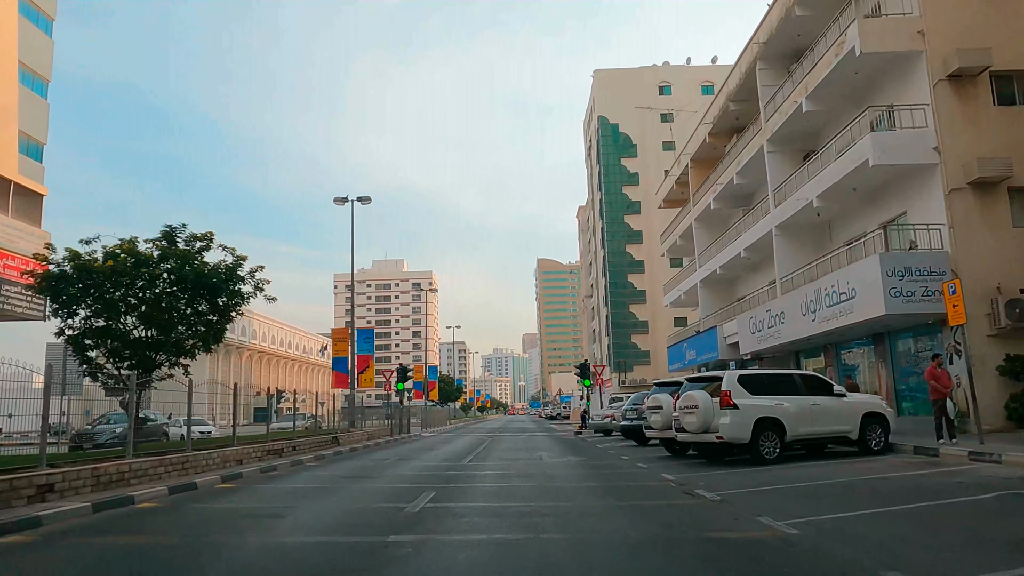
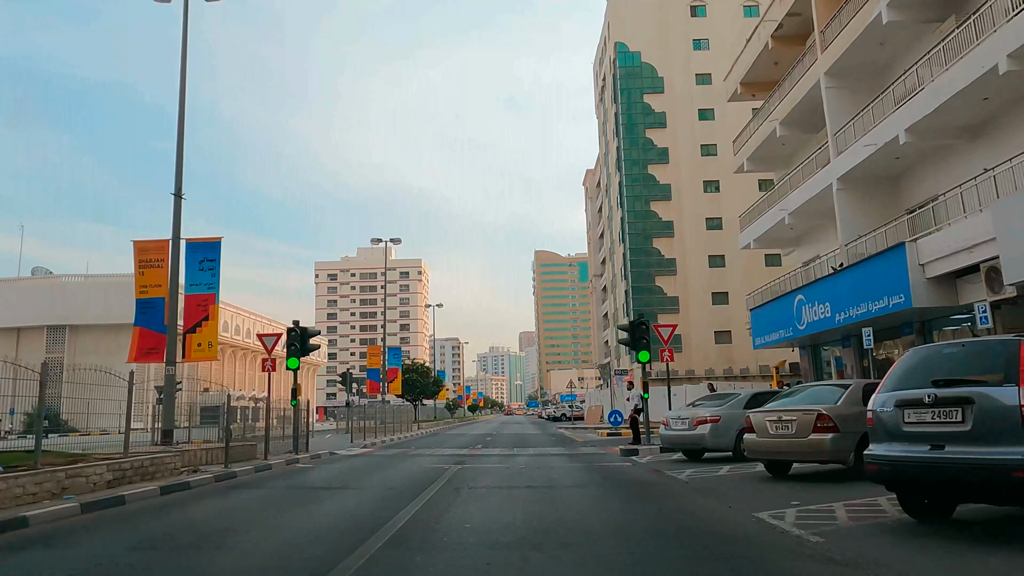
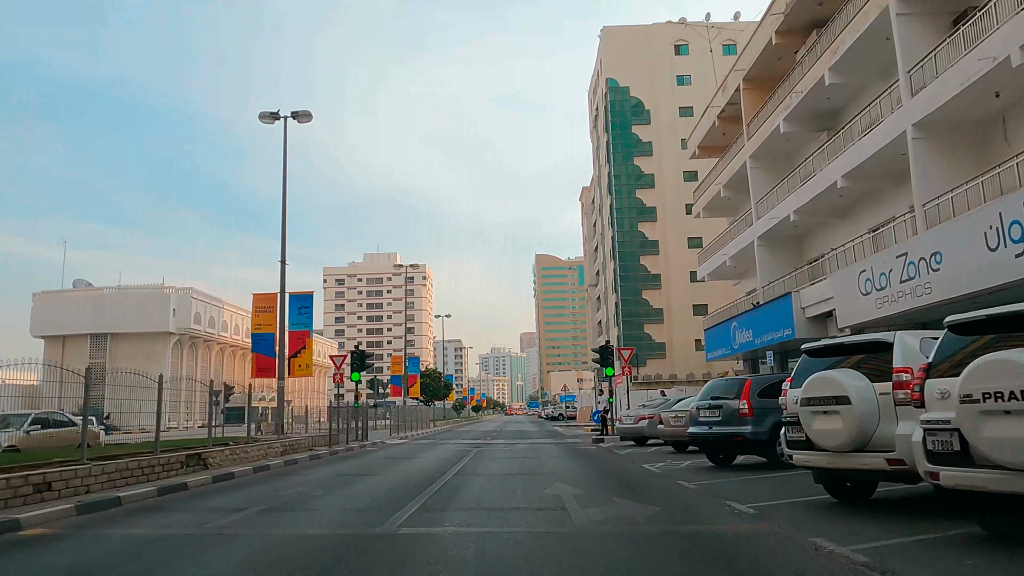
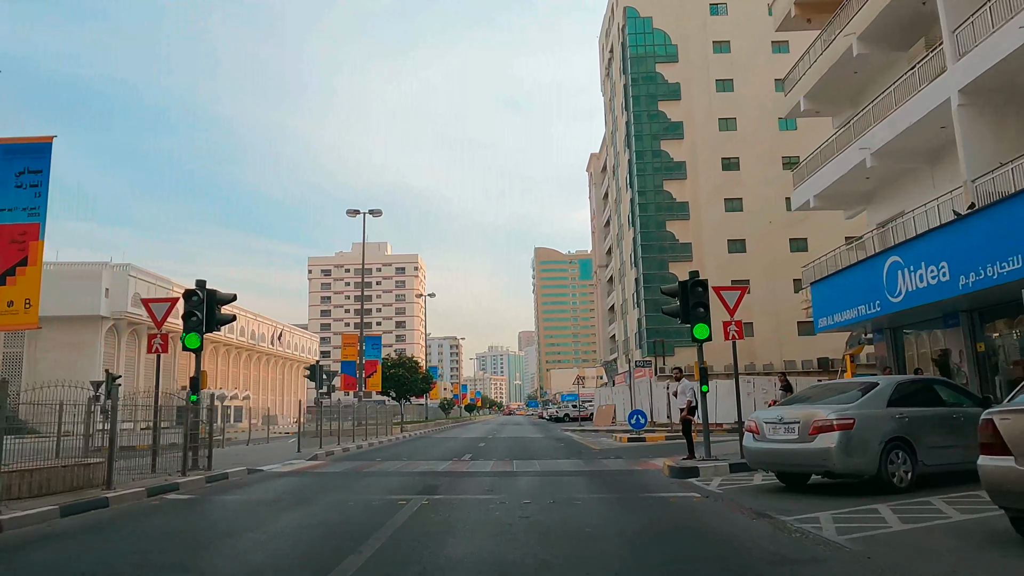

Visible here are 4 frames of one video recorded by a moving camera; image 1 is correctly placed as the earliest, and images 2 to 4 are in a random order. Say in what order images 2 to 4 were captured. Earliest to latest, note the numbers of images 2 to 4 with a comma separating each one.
3, 2, 4
